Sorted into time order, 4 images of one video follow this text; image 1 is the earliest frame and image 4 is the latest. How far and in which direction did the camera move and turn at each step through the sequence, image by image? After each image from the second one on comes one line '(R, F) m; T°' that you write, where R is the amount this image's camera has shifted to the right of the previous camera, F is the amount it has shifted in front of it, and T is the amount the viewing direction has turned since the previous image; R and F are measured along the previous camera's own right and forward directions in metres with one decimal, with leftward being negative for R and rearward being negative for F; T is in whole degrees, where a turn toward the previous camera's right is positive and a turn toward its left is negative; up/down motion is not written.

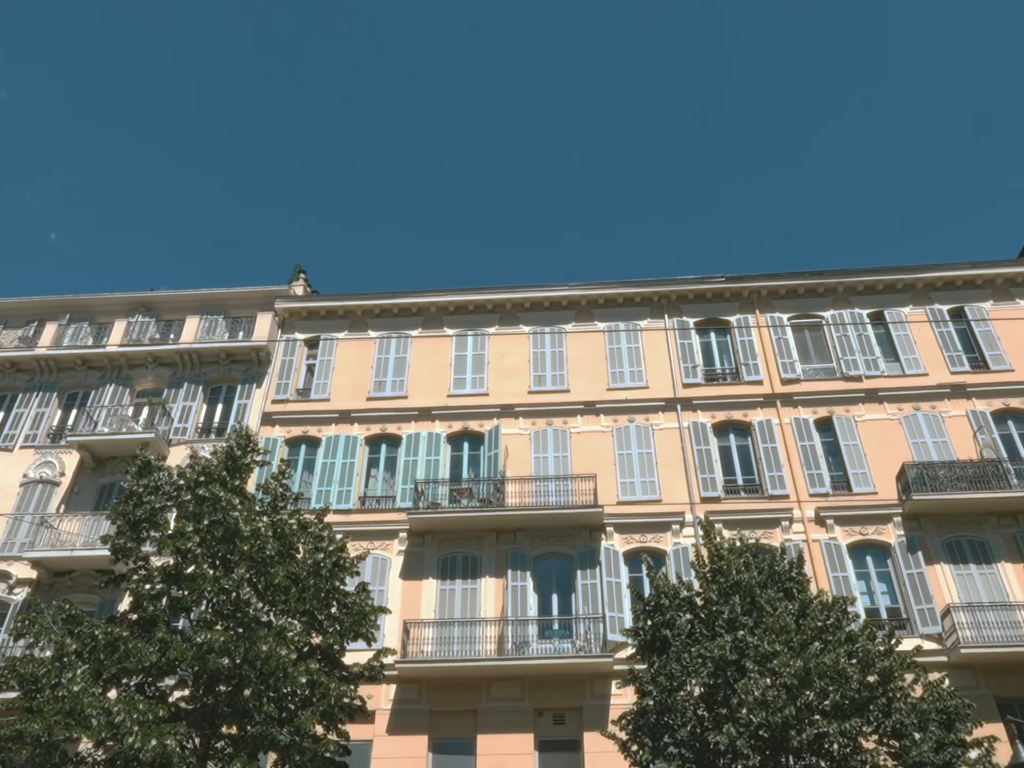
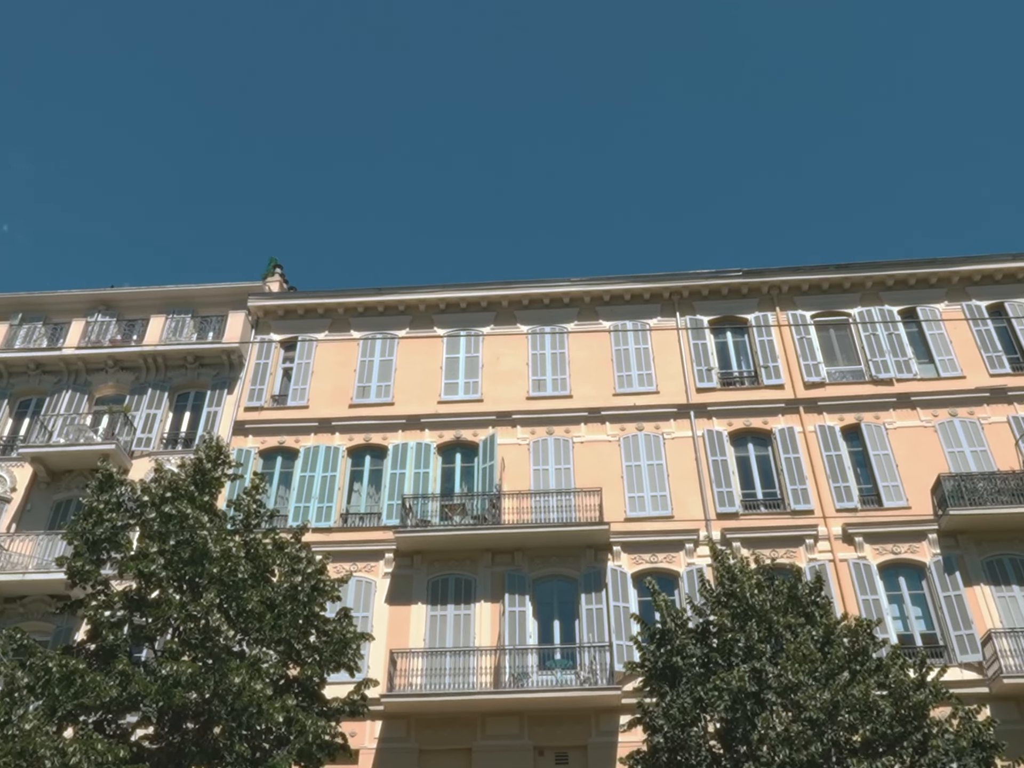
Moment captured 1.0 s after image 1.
(-0.1, +2.7) m; 0°
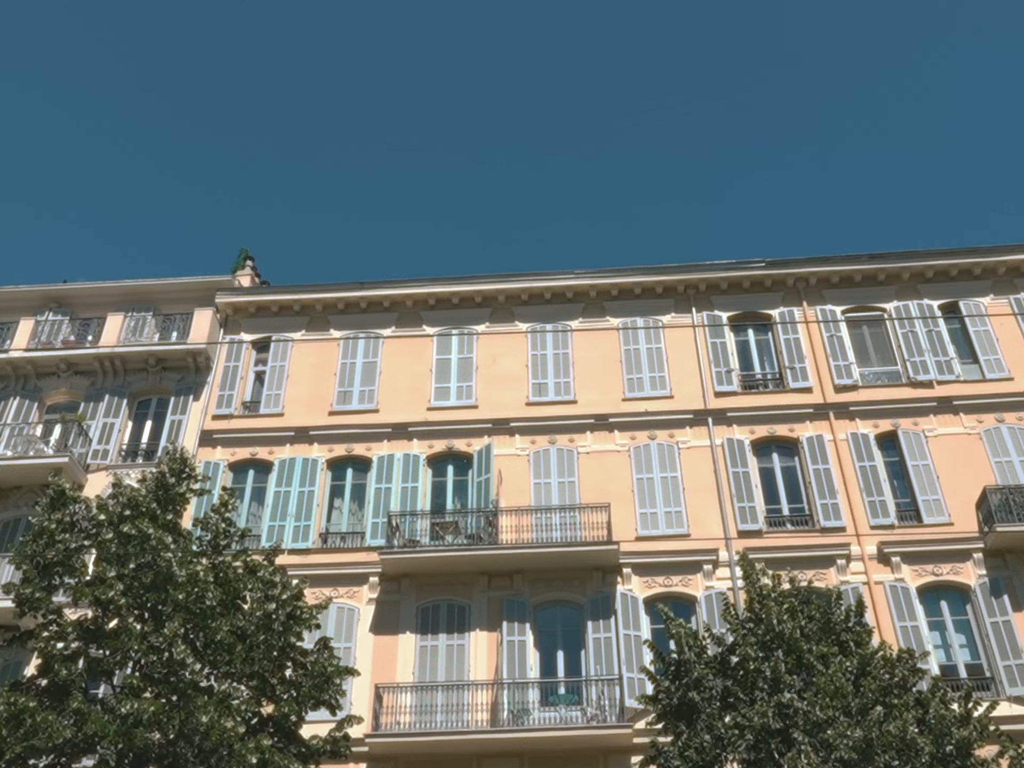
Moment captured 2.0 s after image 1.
(0.0, +2.7) m; 0°
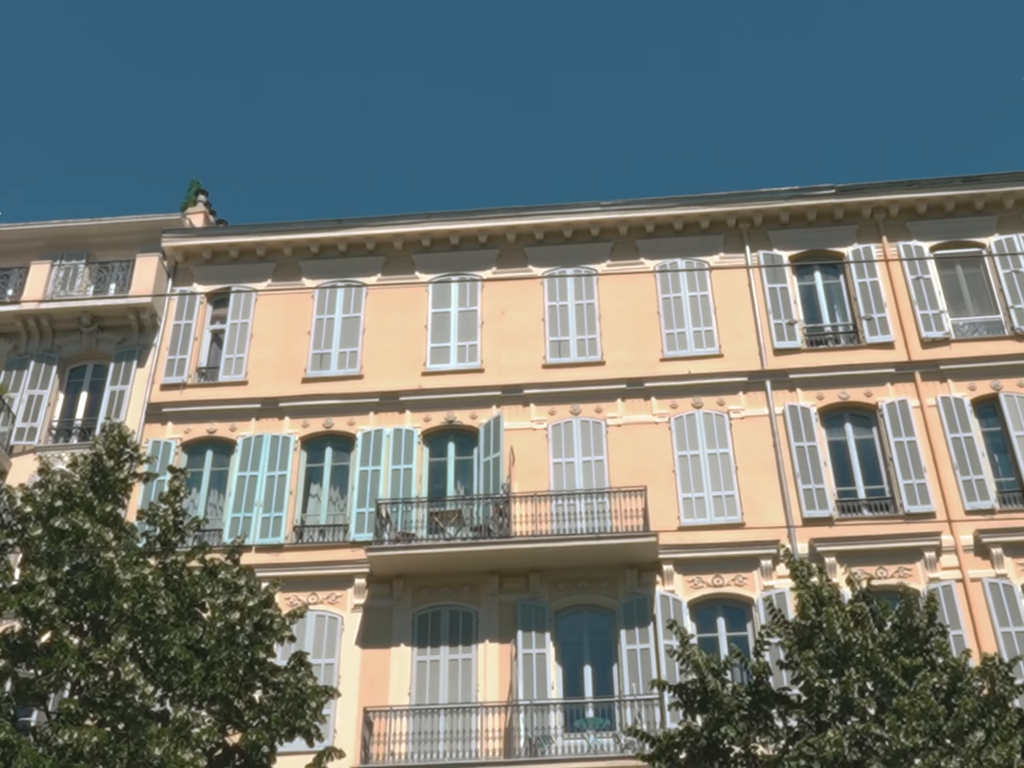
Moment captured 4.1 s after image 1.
(0.0, +4.5) m; -1°
